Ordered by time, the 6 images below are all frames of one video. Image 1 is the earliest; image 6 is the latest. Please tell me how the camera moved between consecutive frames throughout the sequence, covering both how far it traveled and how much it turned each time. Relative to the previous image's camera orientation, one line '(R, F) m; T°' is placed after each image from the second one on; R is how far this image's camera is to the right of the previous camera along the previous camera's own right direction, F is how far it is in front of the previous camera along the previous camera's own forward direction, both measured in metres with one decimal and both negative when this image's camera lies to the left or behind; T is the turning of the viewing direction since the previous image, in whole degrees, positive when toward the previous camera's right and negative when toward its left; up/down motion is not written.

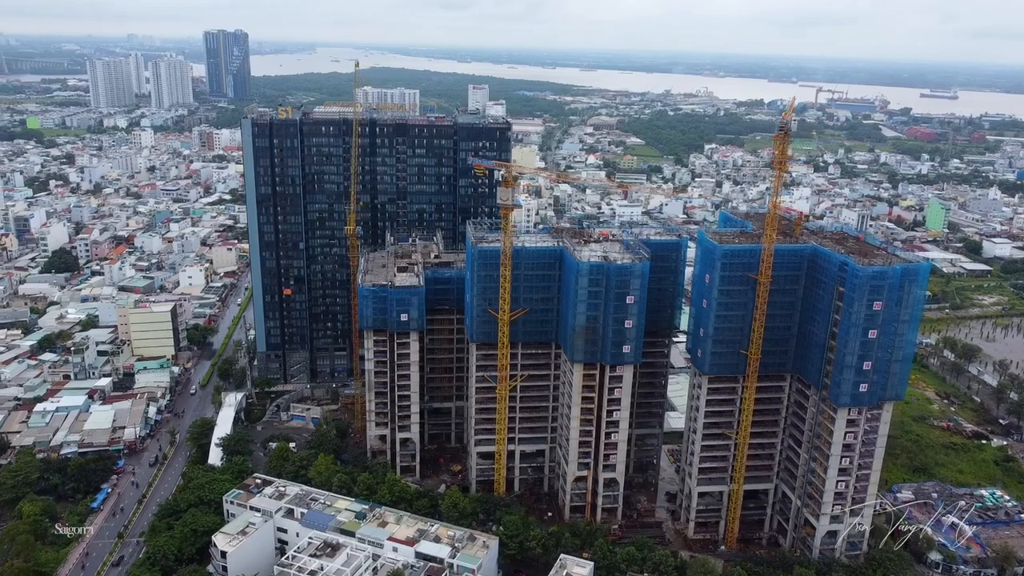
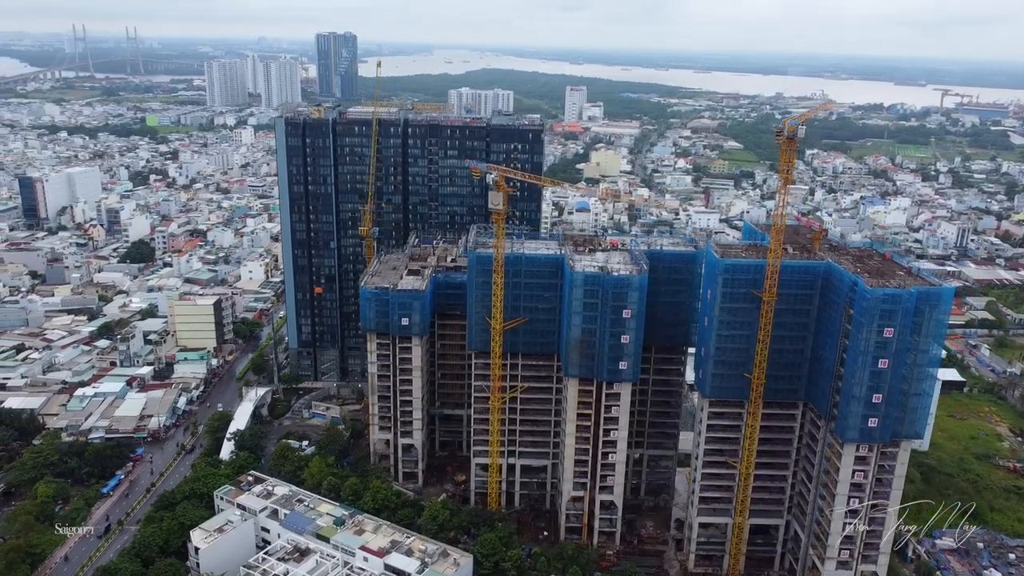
(+7.0, +2.5) m; -8°
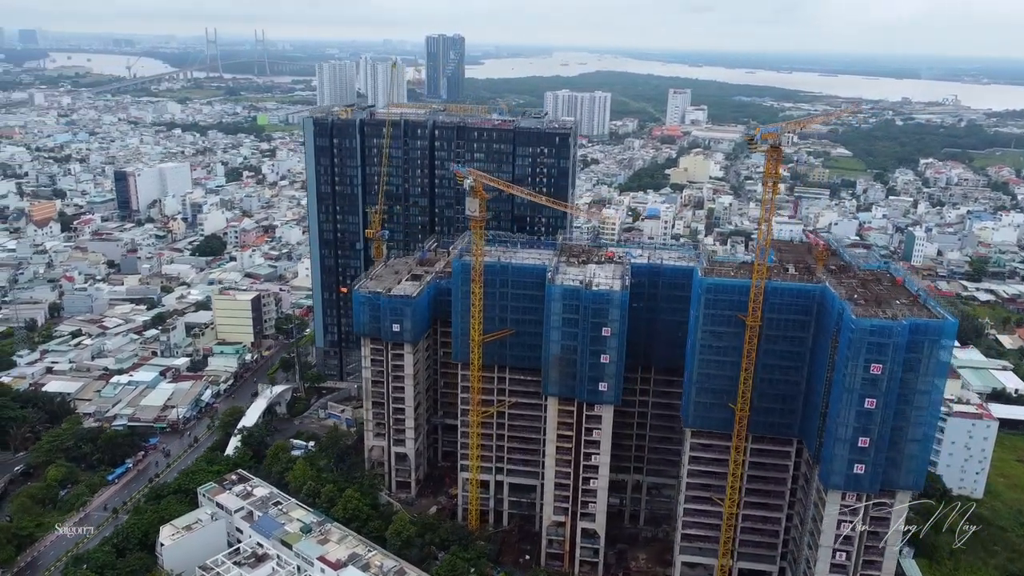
(+7.7, +2.9) m; -8°
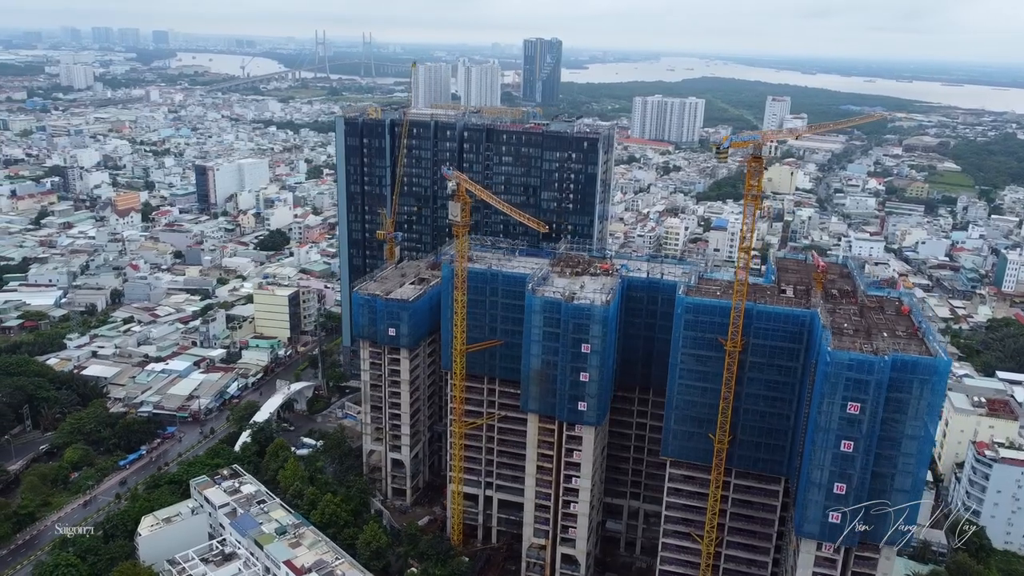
(+6.4, +2.4) m; -7°
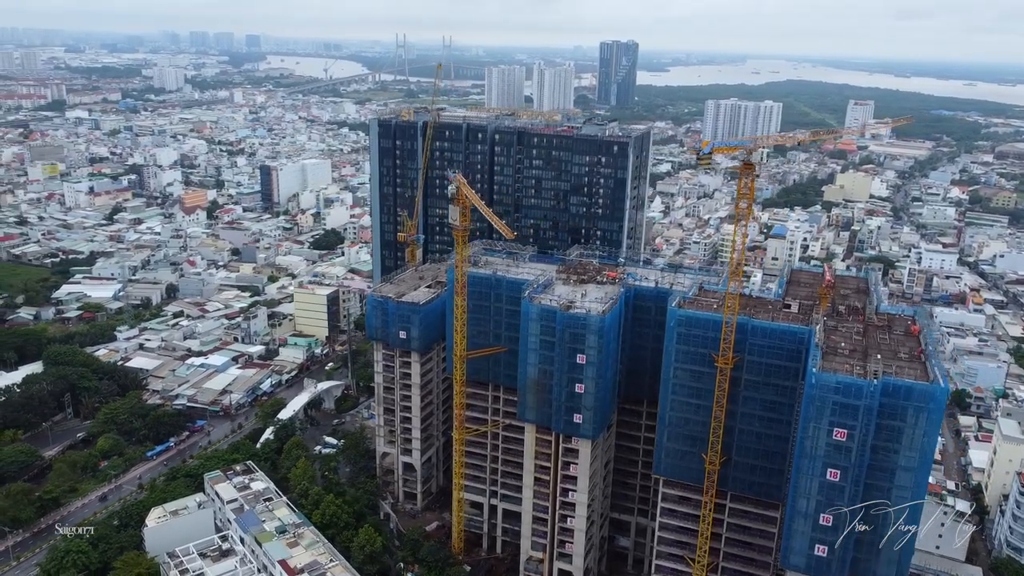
(+4.2, +1.2) m; -5°
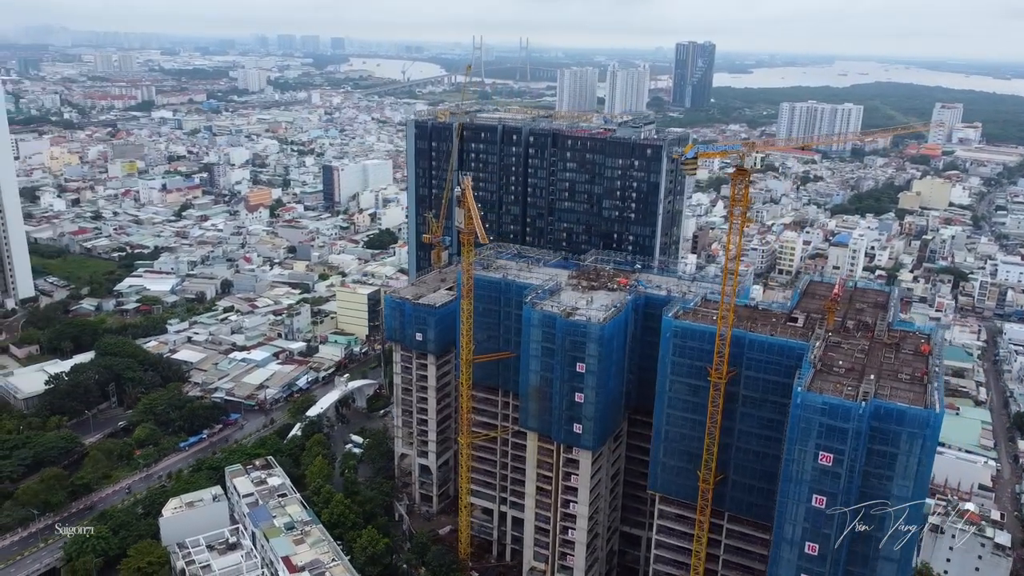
(+3.7, +0.9) m; -5°
